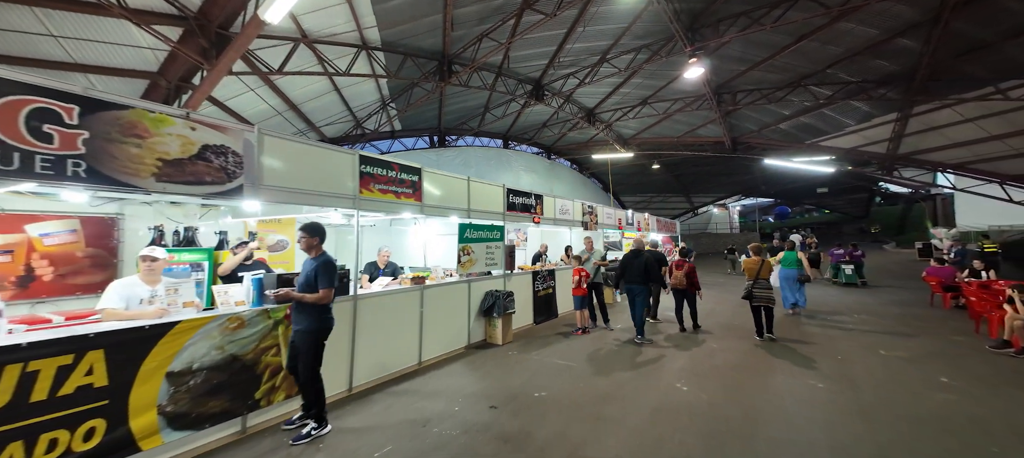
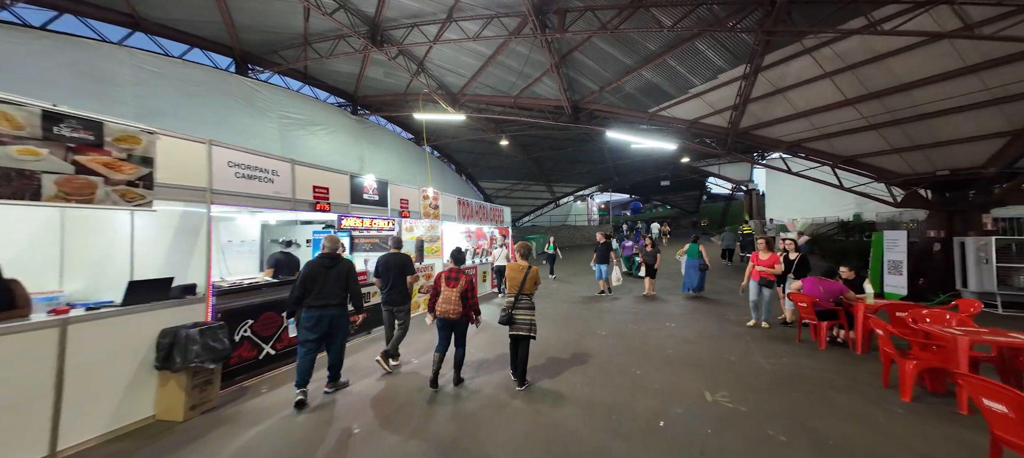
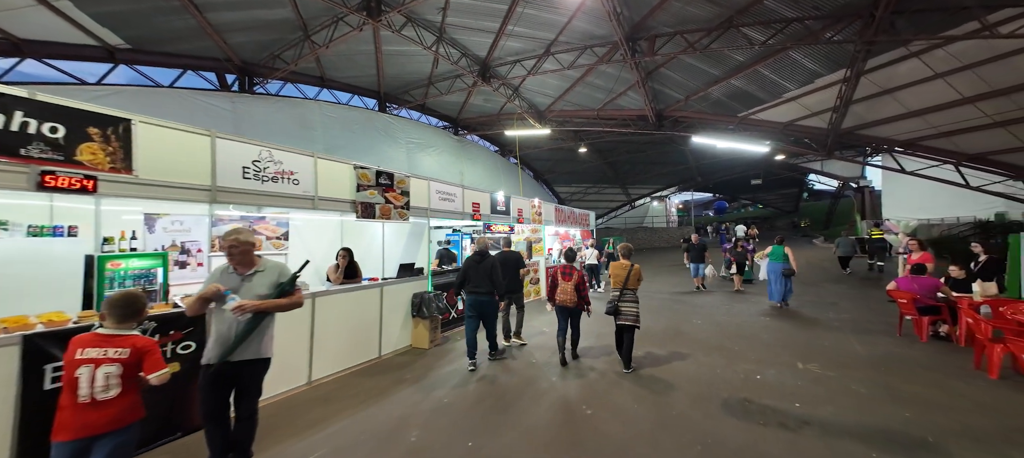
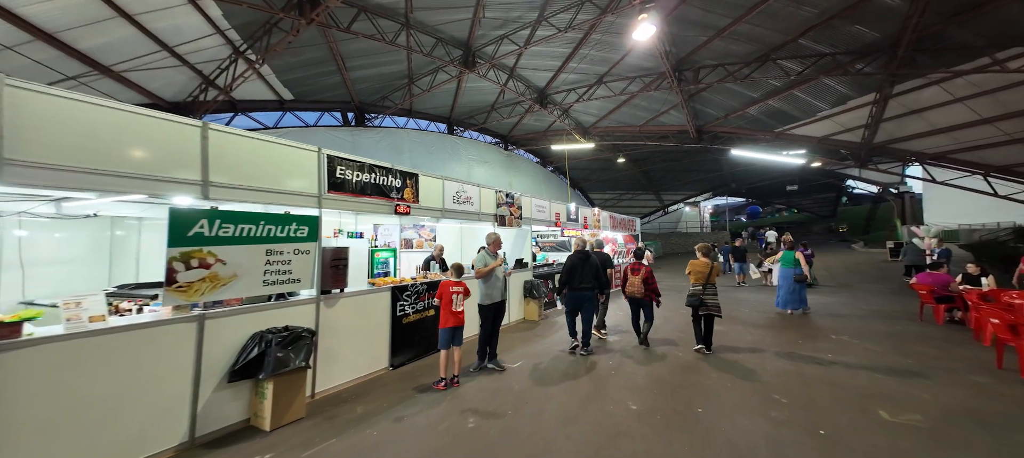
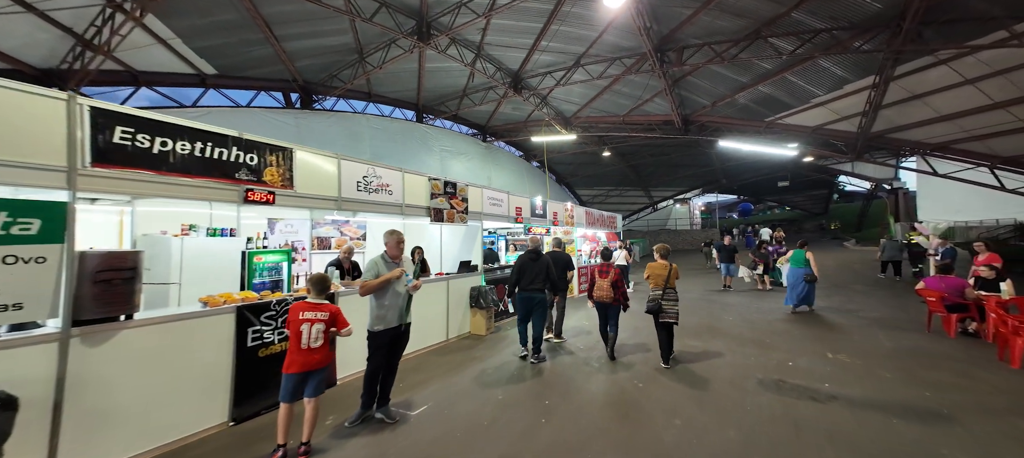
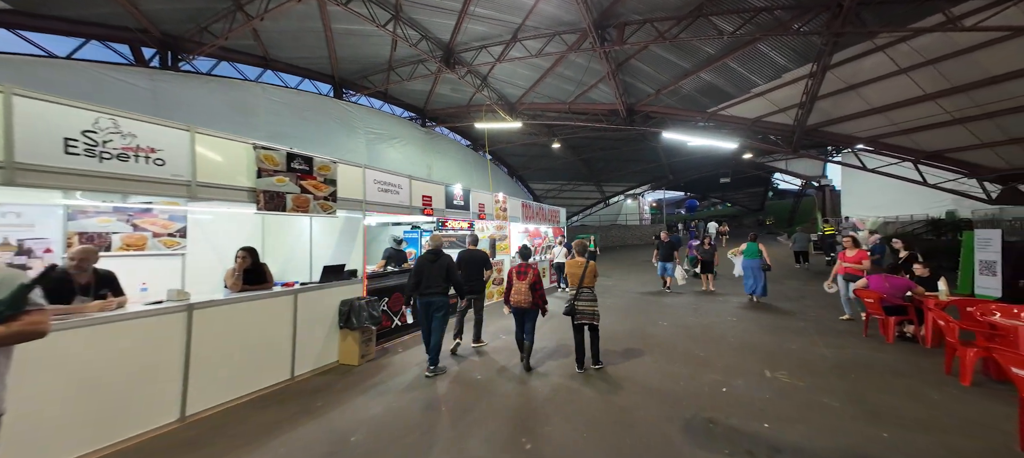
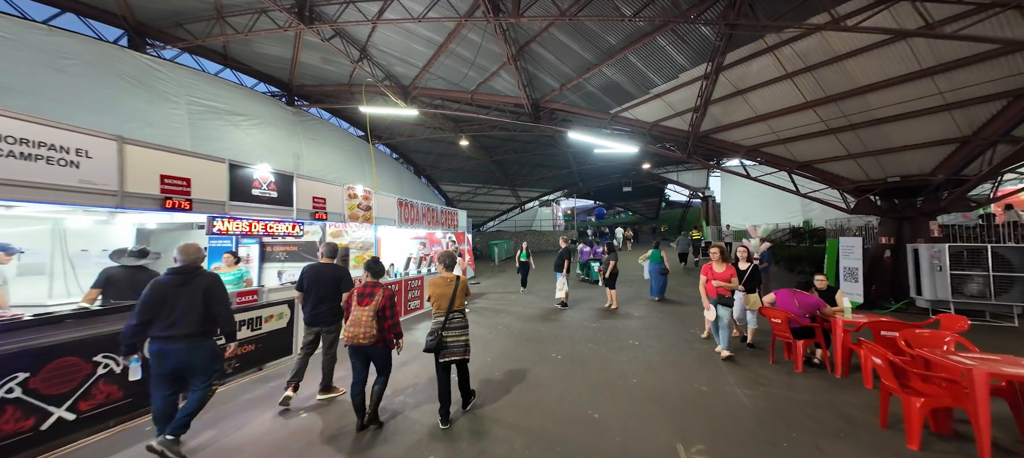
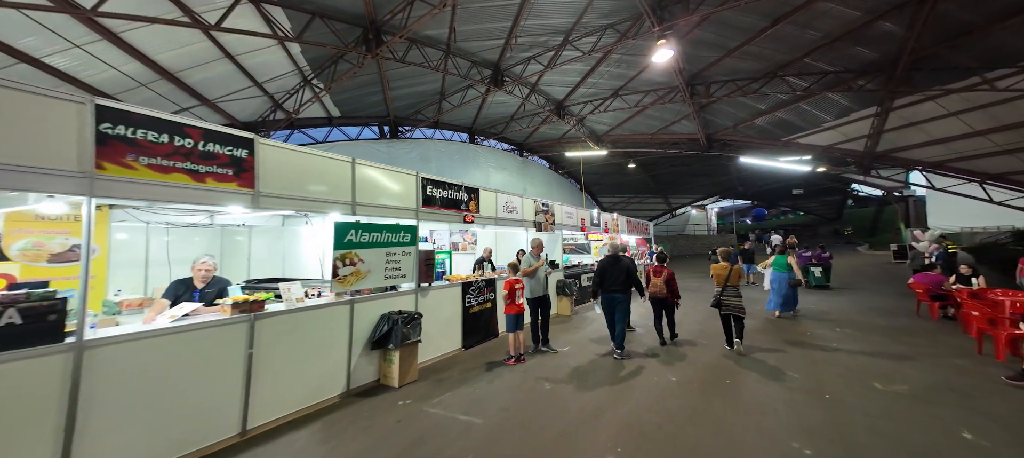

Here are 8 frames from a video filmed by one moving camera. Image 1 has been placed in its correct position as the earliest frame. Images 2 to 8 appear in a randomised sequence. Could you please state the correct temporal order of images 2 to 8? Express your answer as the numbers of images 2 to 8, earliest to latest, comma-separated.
8, 4, 5, 3, 6, 2, 7
